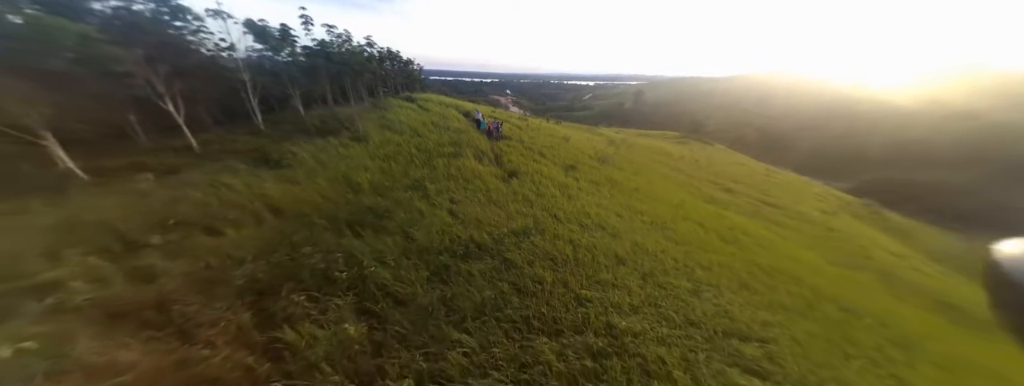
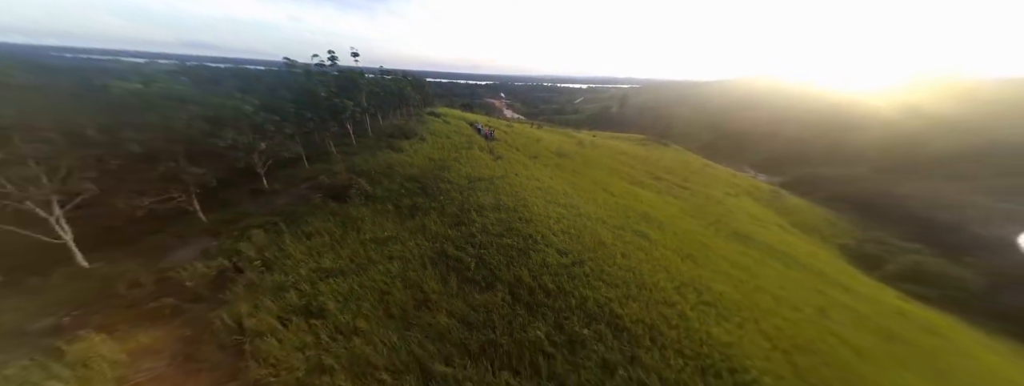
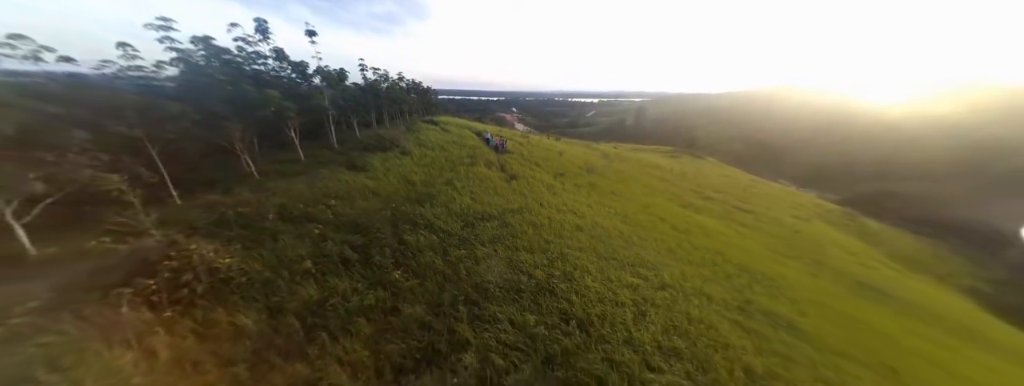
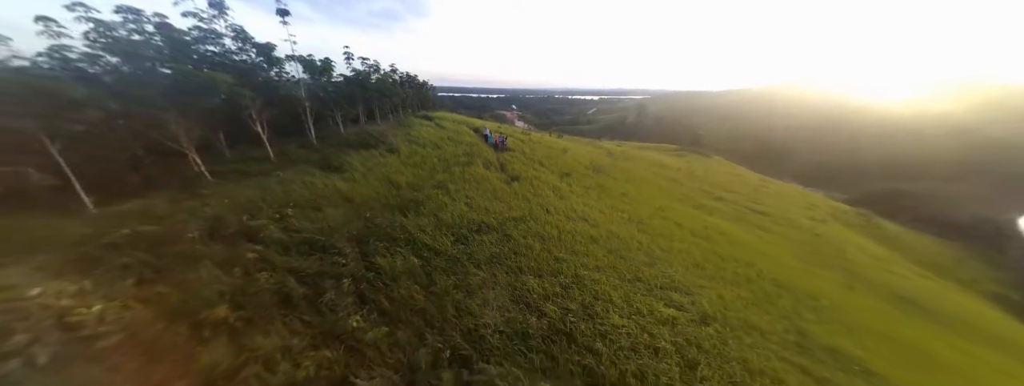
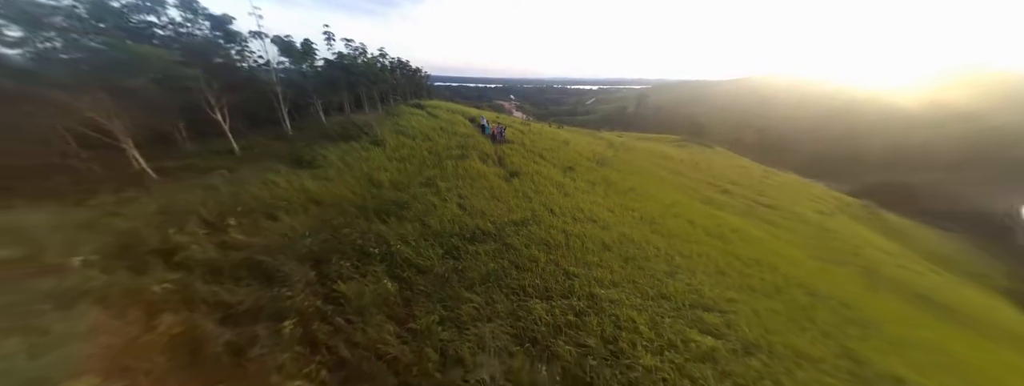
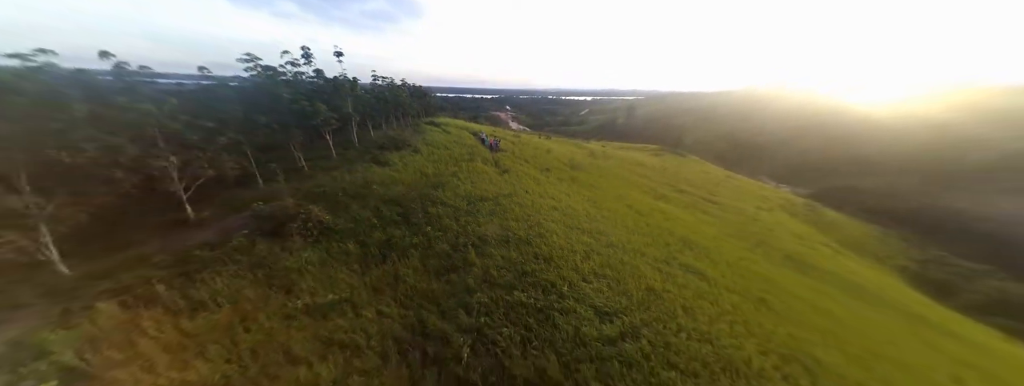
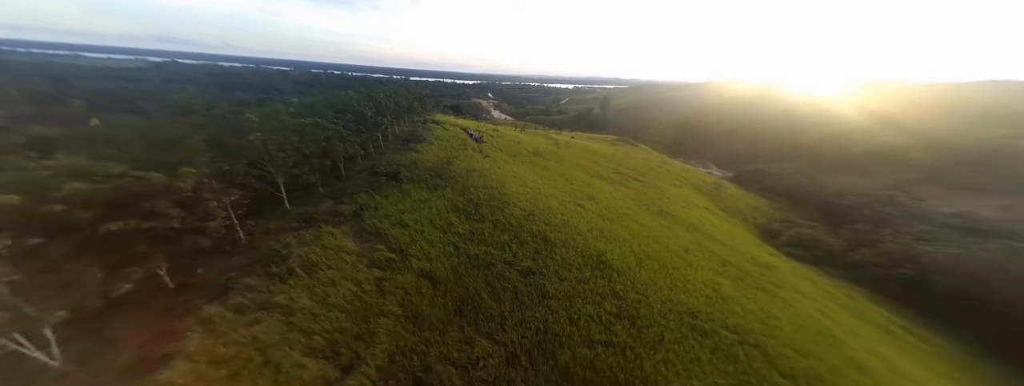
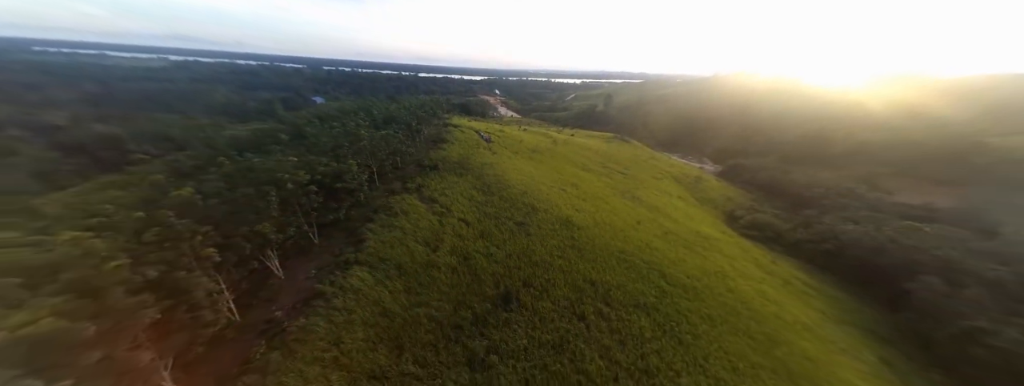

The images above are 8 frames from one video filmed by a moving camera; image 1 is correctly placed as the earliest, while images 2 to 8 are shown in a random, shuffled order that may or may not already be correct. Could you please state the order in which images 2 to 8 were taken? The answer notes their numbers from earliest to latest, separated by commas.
5, 4, 3, 6, 2, 7, 8
